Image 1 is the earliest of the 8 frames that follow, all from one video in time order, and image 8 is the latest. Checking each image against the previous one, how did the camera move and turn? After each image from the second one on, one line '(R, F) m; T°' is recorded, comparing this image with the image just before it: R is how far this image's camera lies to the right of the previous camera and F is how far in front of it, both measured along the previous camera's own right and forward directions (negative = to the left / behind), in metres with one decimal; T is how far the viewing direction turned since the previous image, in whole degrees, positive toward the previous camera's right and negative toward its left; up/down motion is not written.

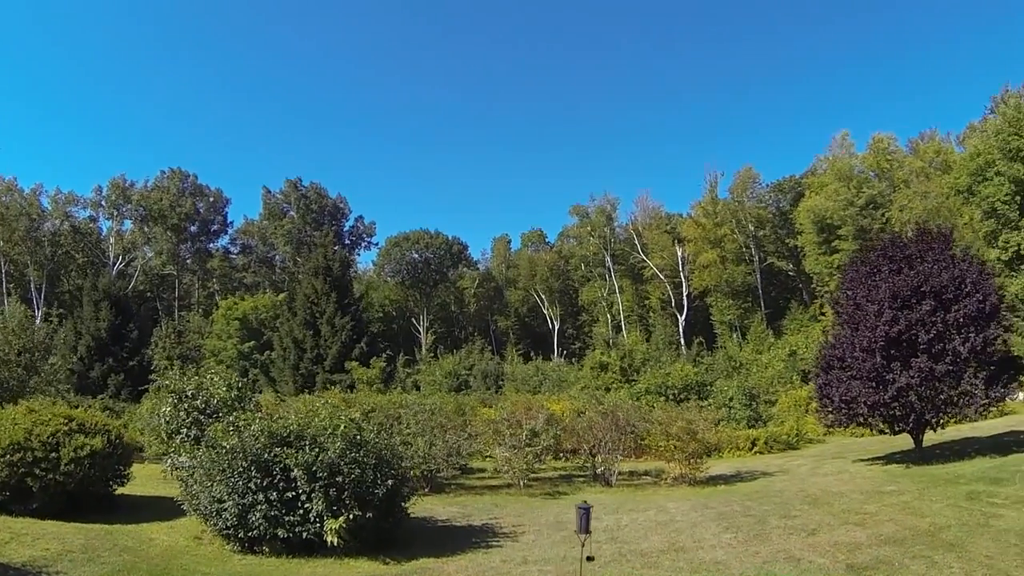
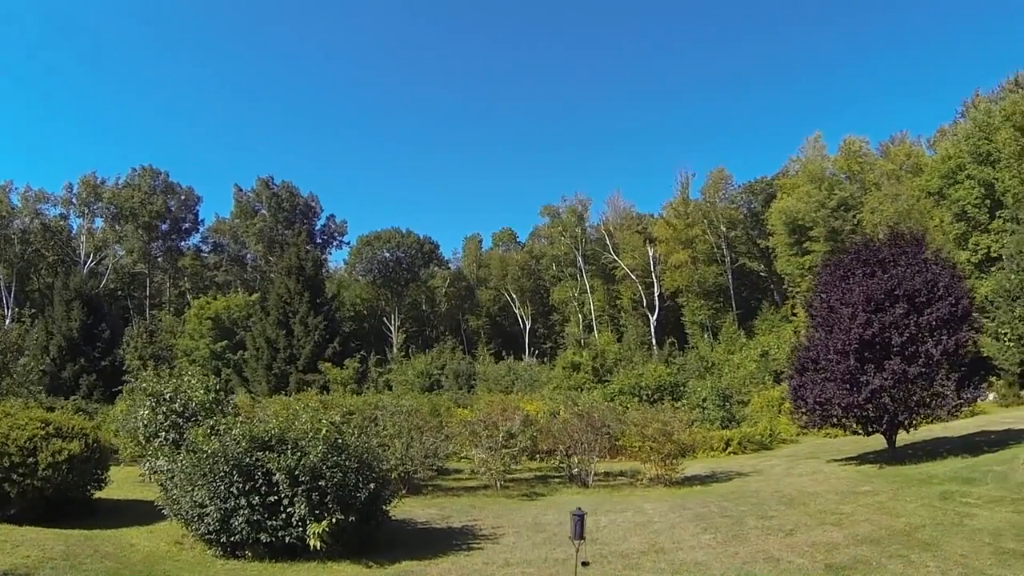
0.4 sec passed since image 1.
(0.0, +0.2) m; +2°
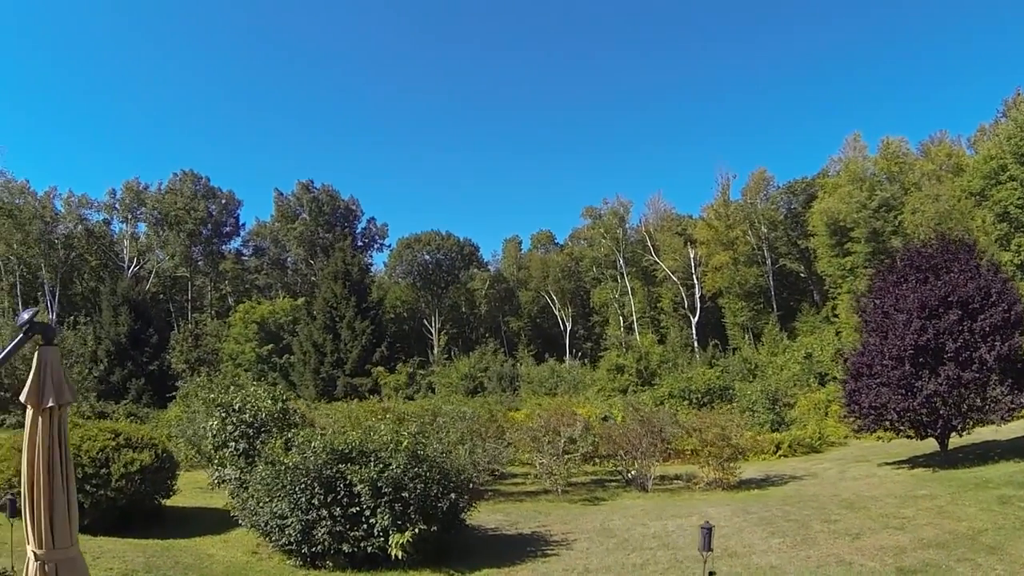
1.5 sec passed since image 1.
(-0.9, -0.5) m; -1°
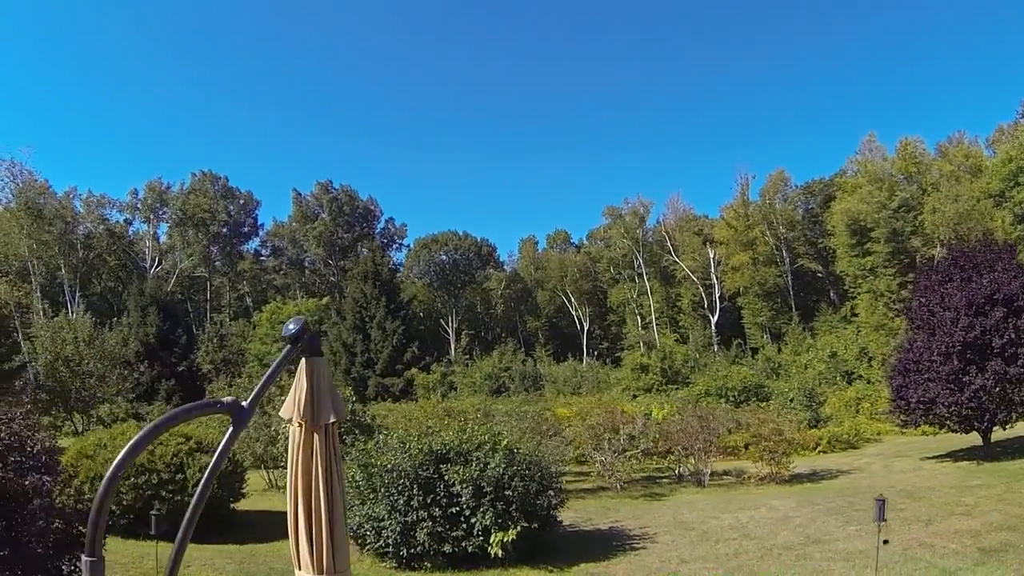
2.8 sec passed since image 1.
(-1.6, -0.2) m; +1°
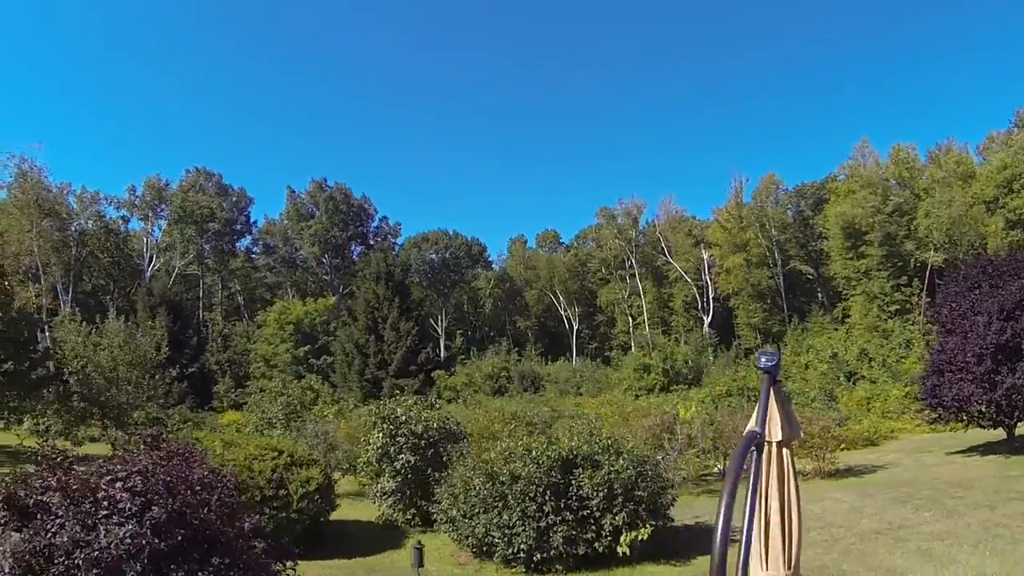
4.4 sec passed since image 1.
(-2.7, 0.0) m; +5°
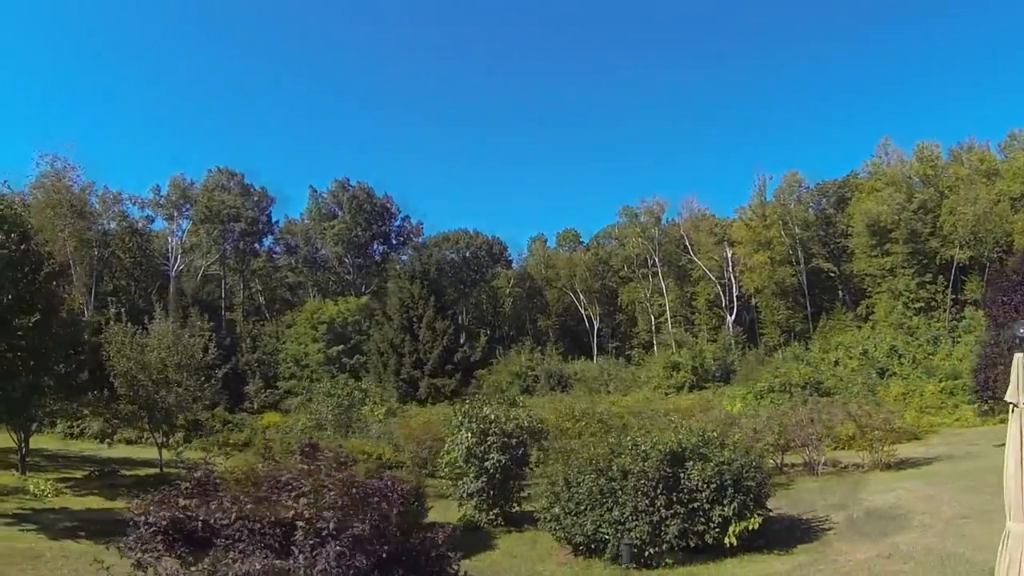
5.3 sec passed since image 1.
(-1.9, 0.0) m; +1°
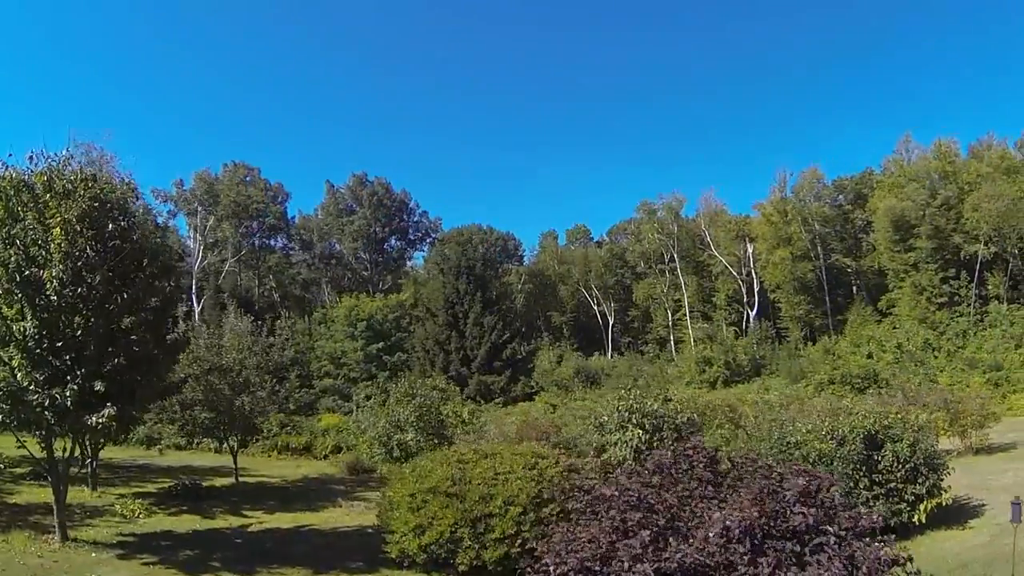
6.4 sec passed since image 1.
(-4.0, +0.7) m; +5°
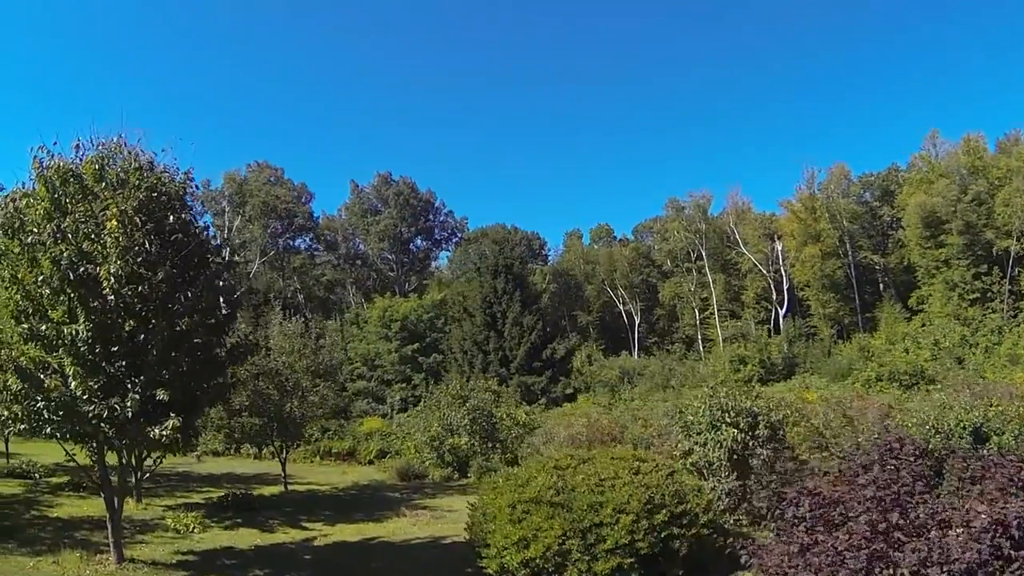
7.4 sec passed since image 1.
(-1.6, +0.4) m; 0°
